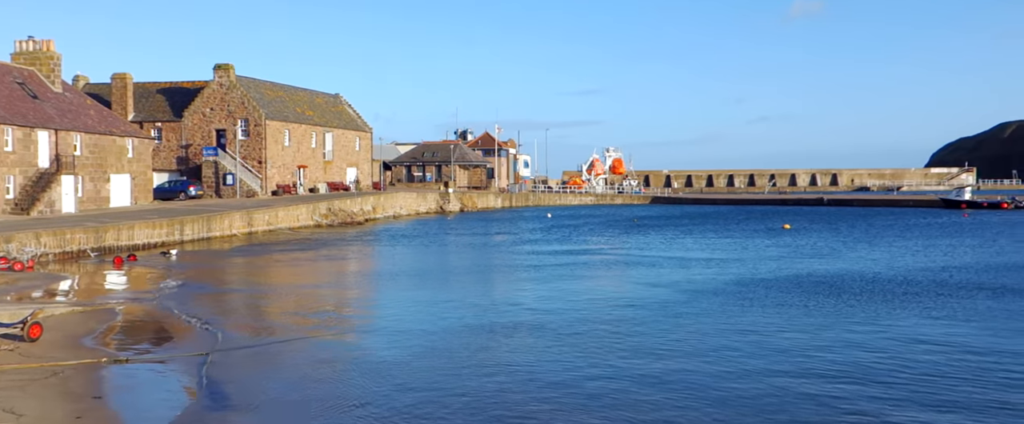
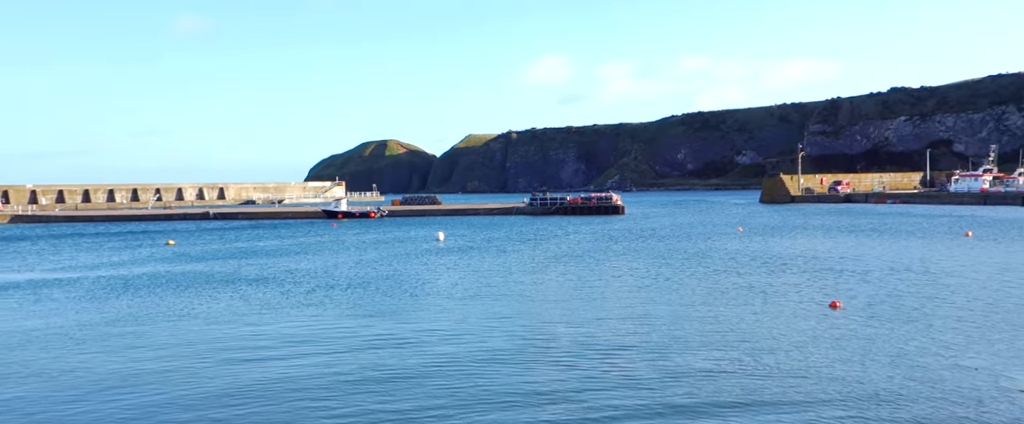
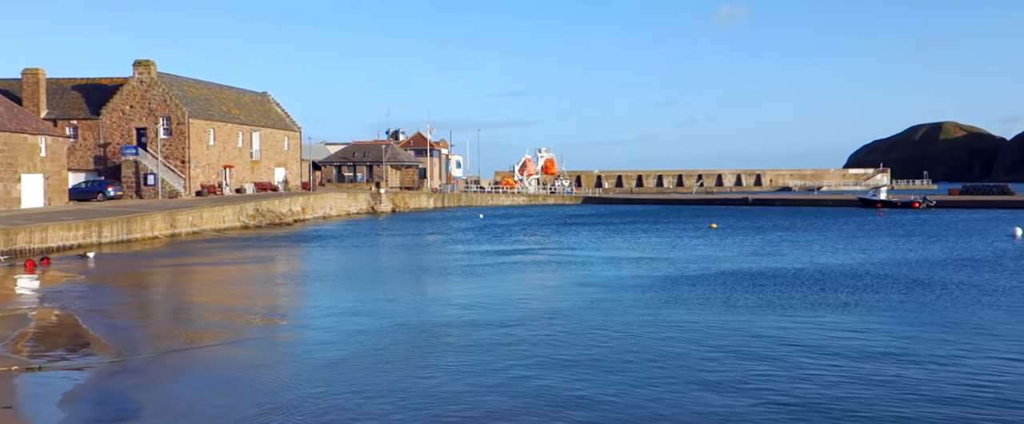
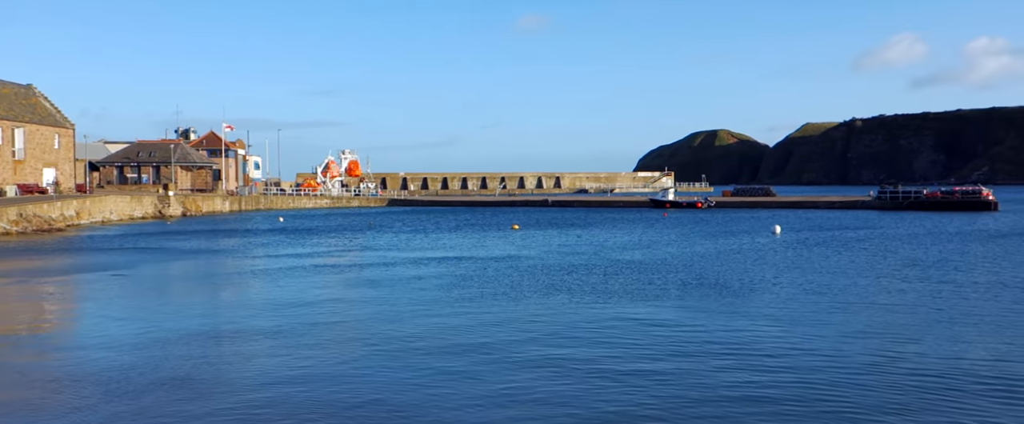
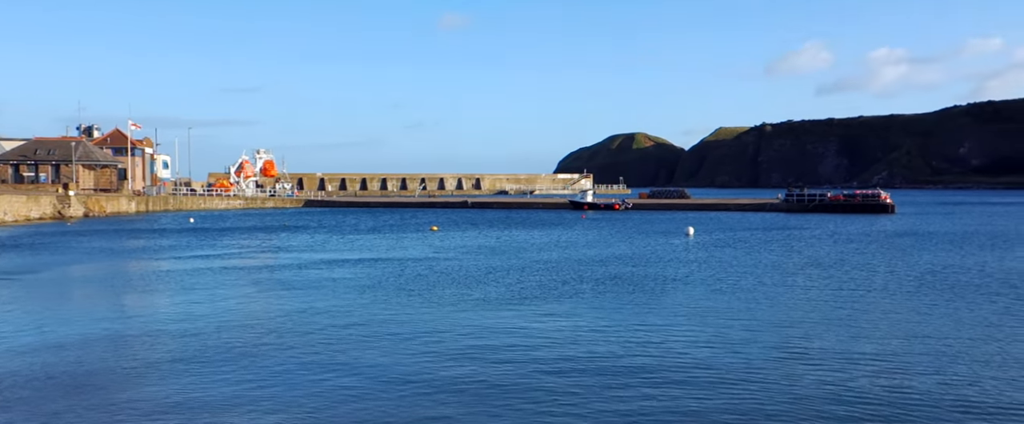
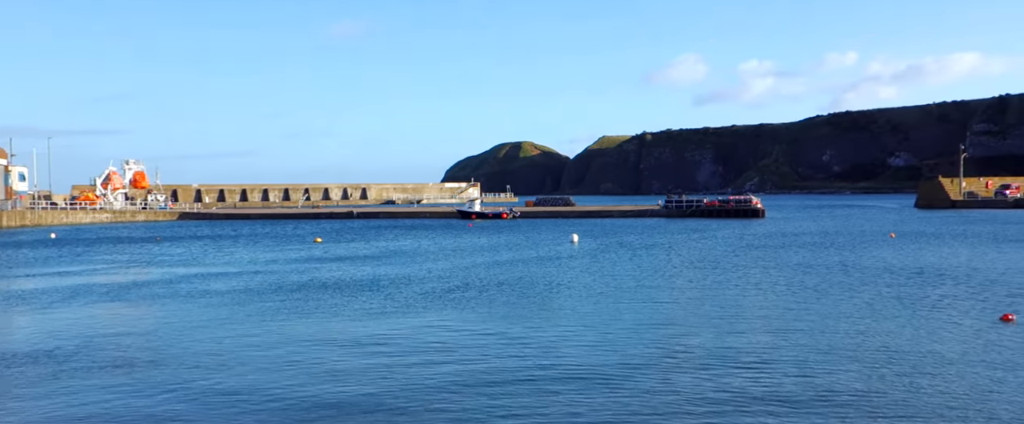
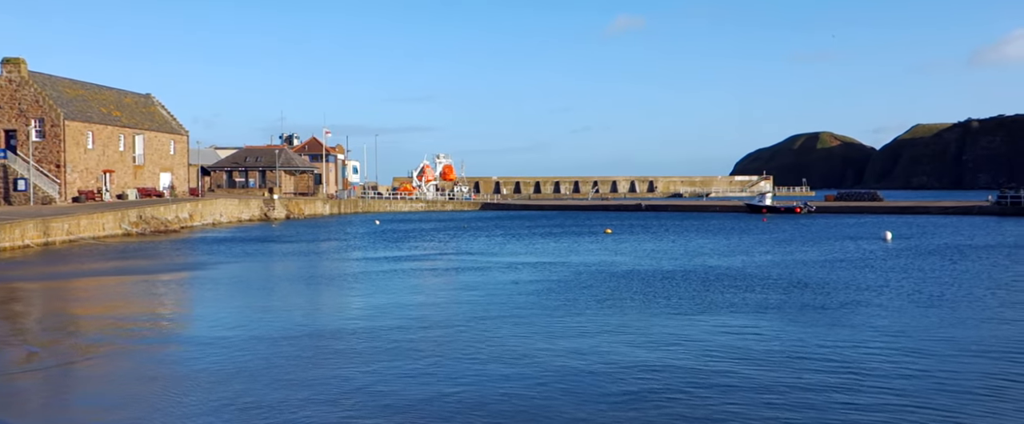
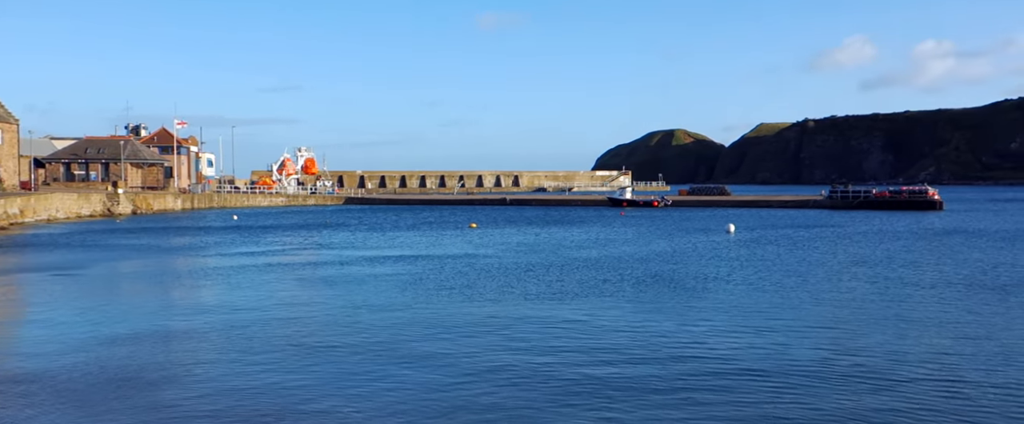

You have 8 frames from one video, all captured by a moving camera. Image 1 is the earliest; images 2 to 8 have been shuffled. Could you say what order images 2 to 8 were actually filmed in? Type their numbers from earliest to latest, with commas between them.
3, 7, 4, 8, 5, 6, 2
